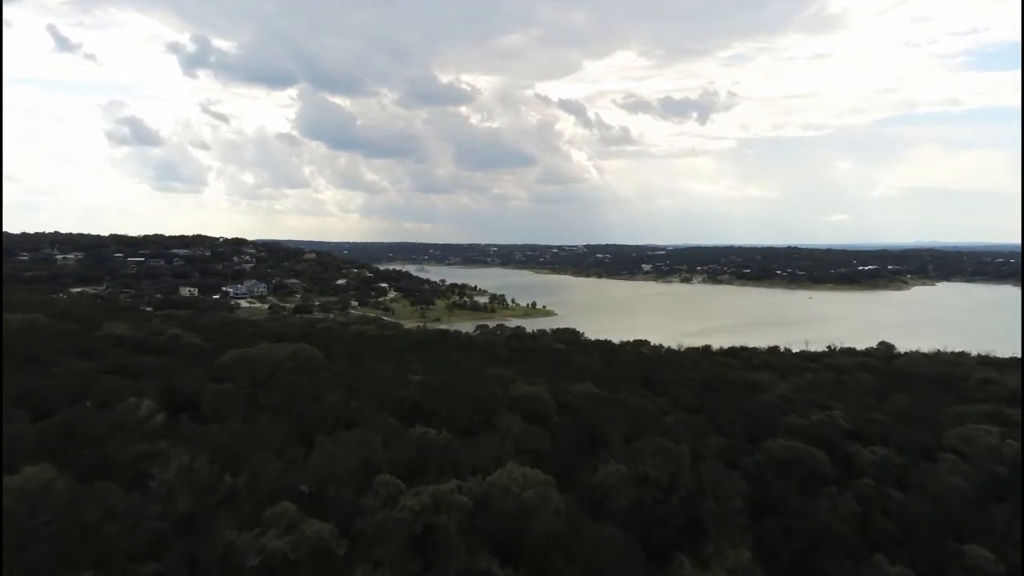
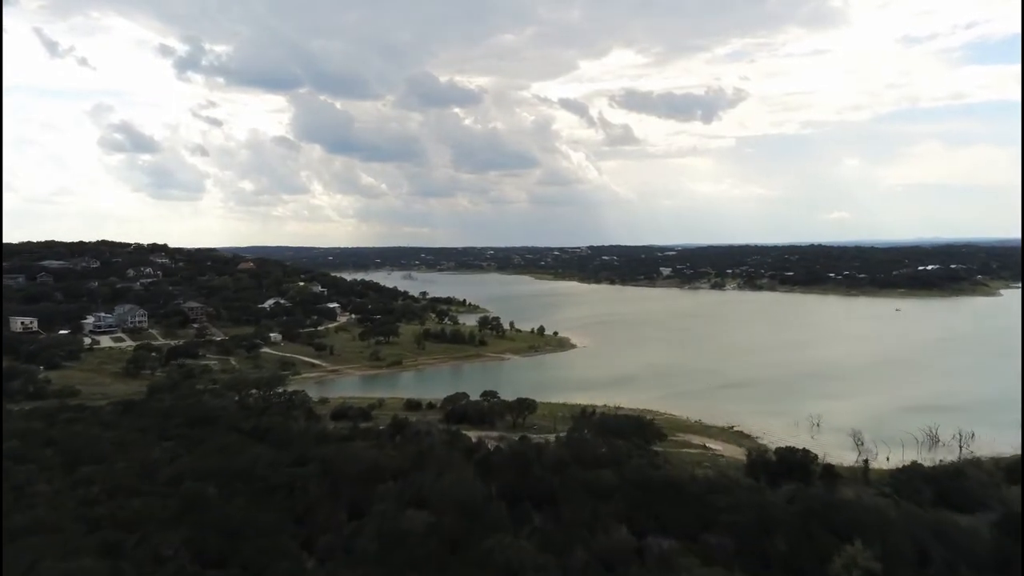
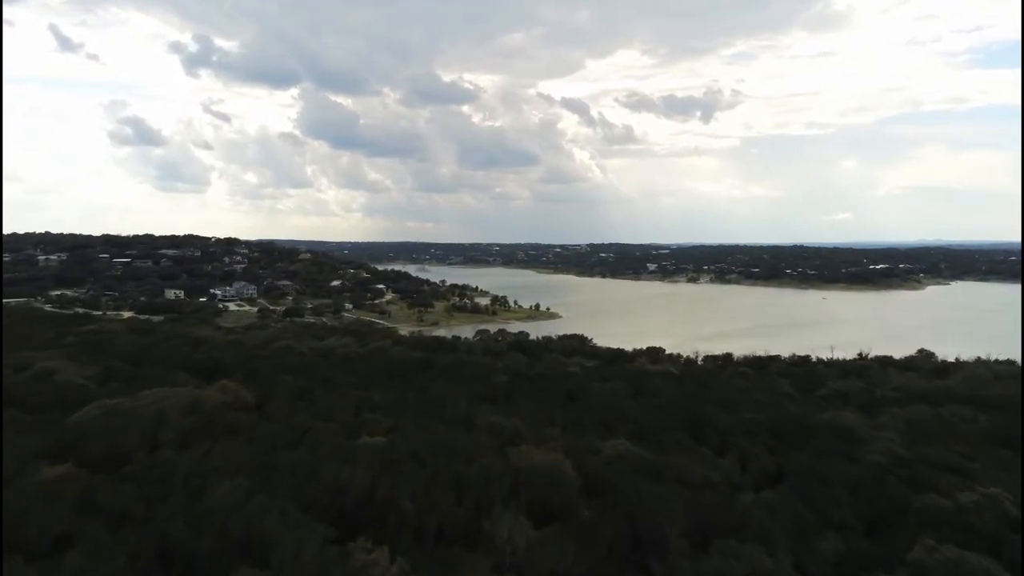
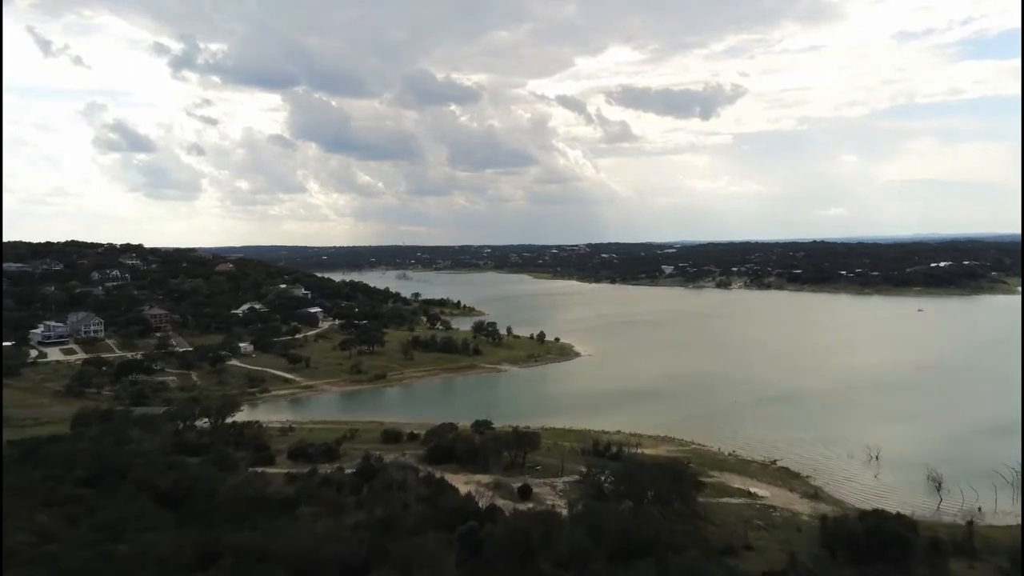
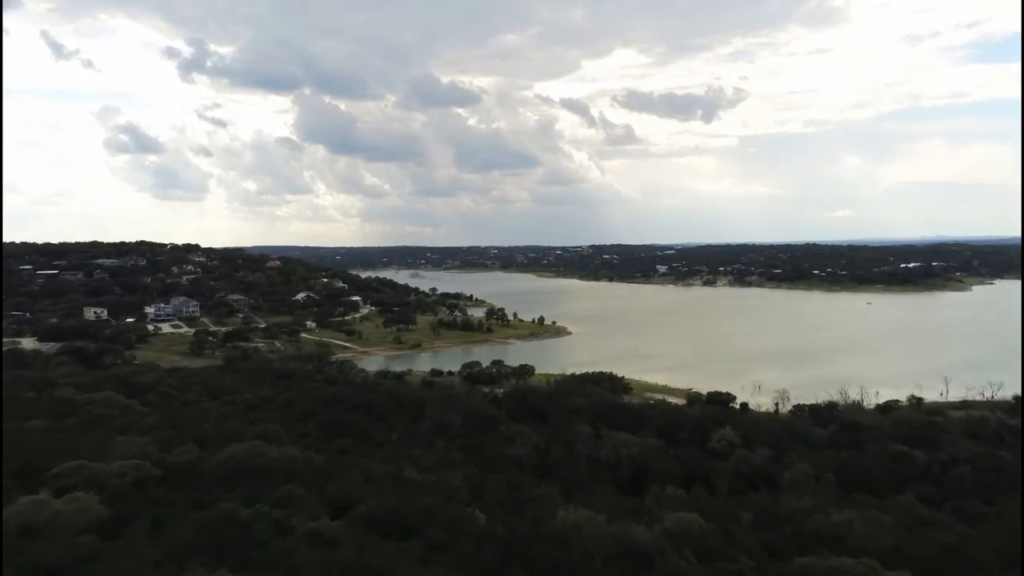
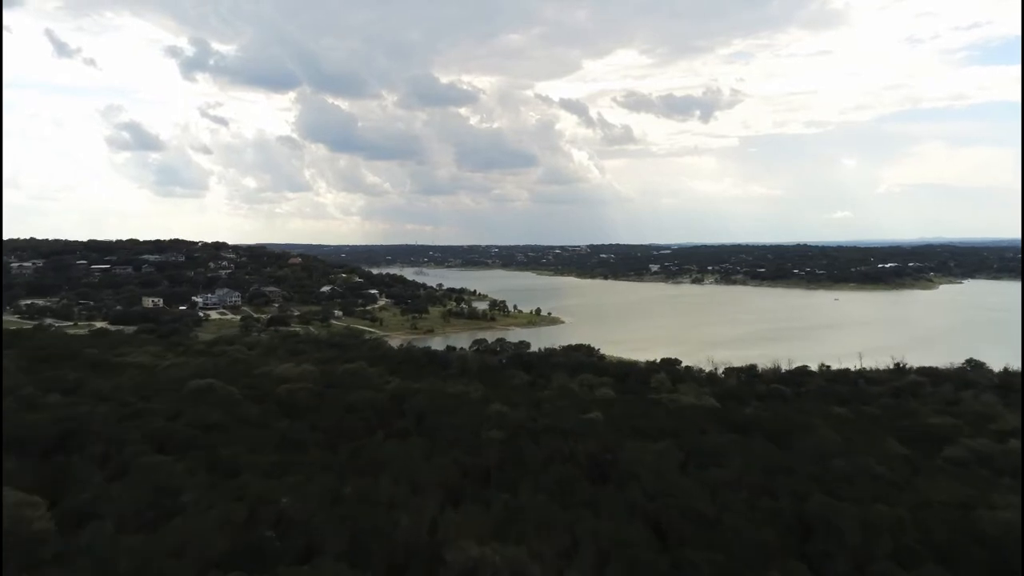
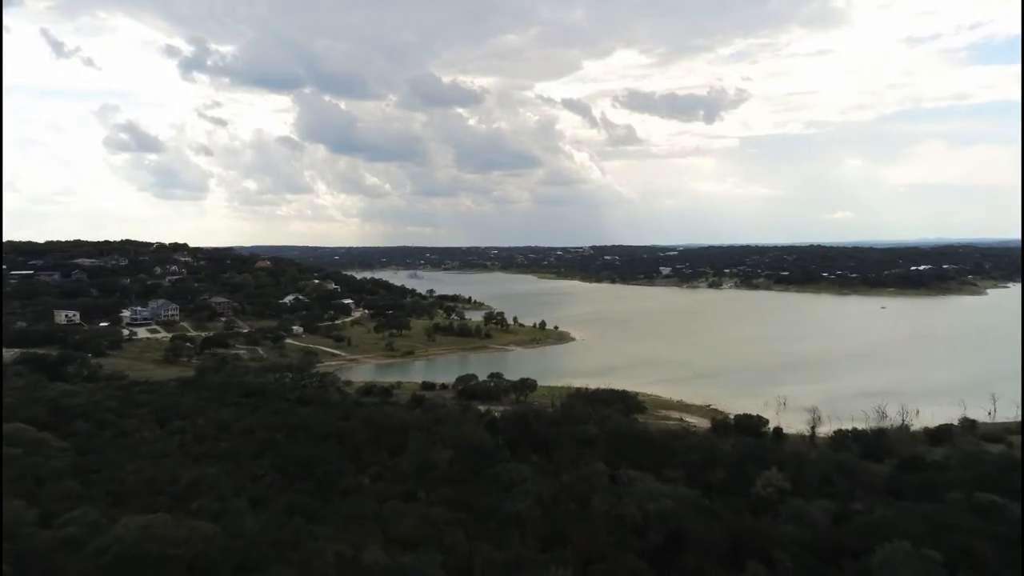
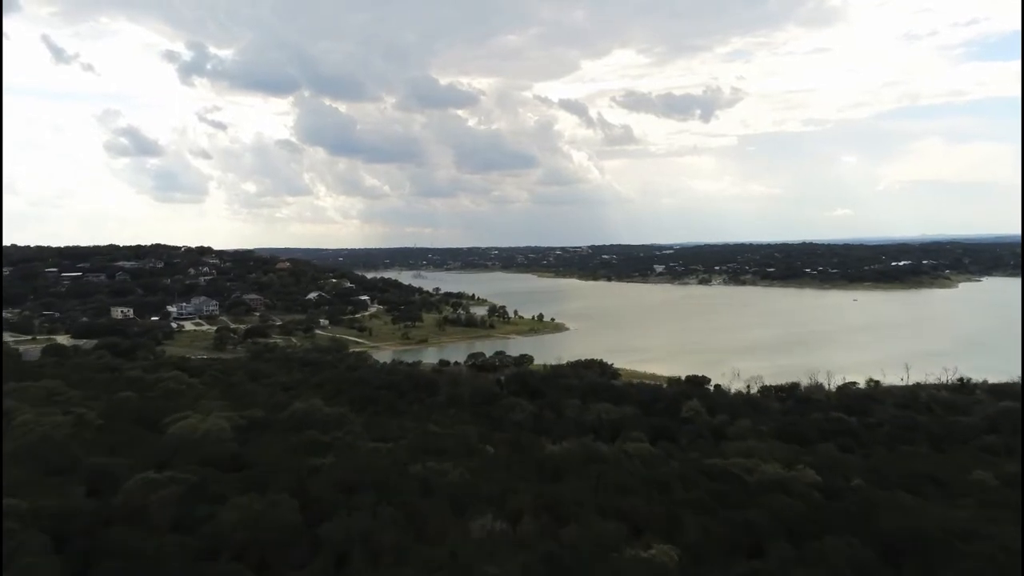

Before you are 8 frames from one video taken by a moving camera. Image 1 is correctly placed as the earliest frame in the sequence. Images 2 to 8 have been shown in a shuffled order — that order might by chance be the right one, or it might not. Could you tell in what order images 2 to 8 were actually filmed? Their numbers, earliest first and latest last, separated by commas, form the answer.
3, 6, 8, 5, 7, 2, 4
